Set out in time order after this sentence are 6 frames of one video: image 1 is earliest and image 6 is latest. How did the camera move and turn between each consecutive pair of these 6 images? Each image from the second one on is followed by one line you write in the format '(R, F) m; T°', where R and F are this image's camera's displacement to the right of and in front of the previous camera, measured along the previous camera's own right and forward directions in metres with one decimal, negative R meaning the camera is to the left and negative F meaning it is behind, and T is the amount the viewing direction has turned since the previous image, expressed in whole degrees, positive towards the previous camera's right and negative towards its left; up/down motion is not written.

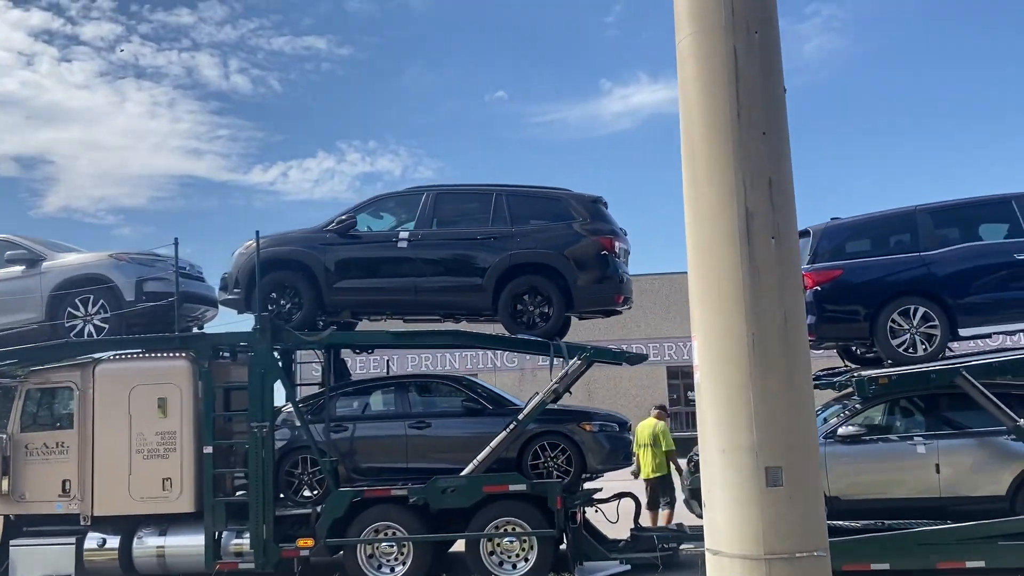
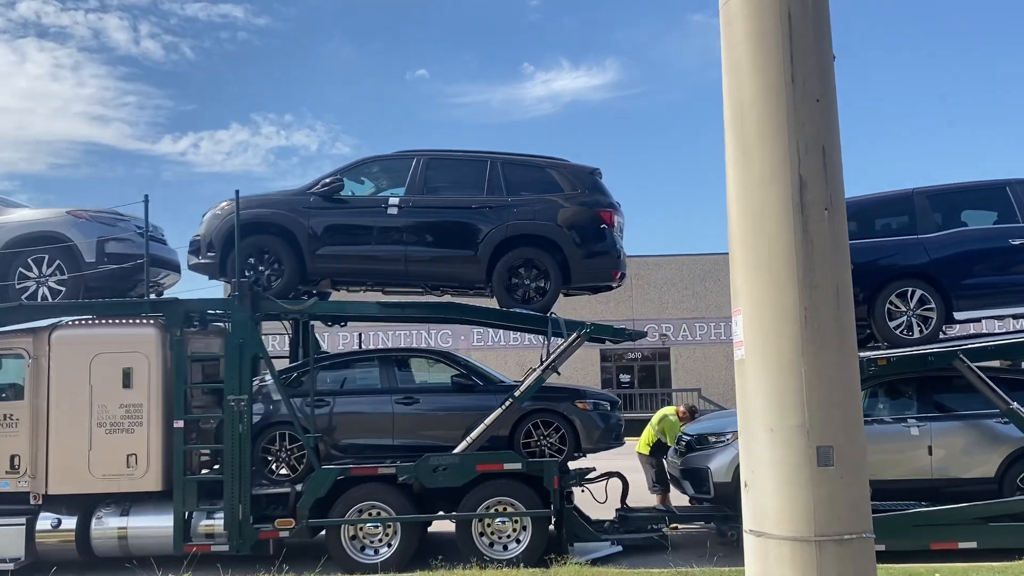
(-0.7, +0.4) m; +5°
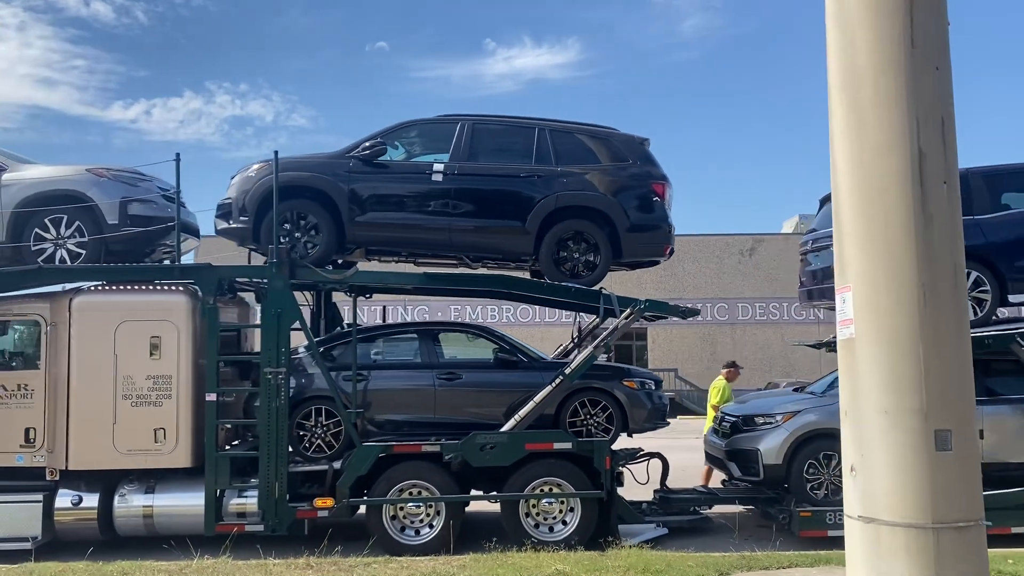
(-0.8, +0.3) m; +3°
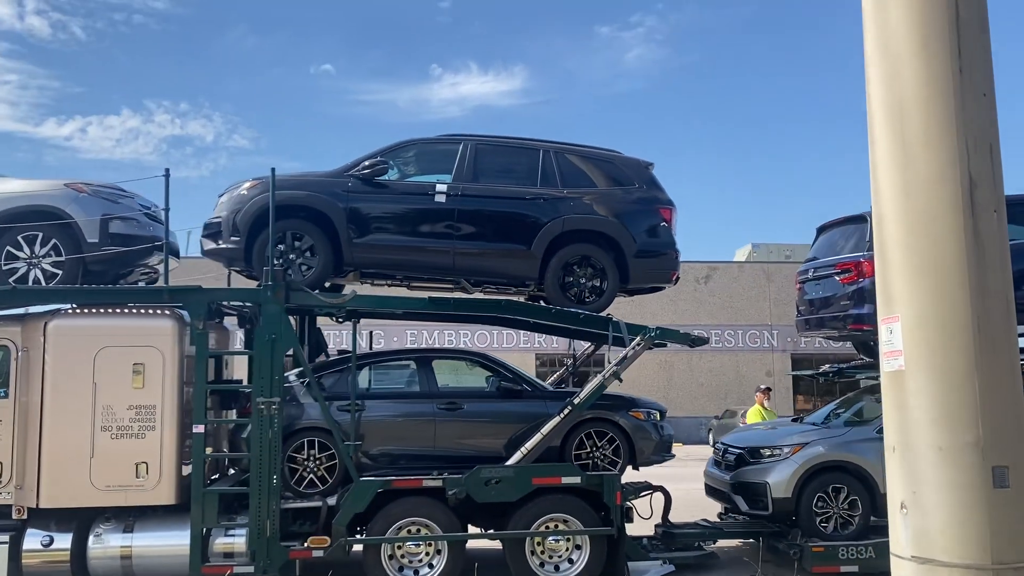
(-0.5, +0.3) m; +3°
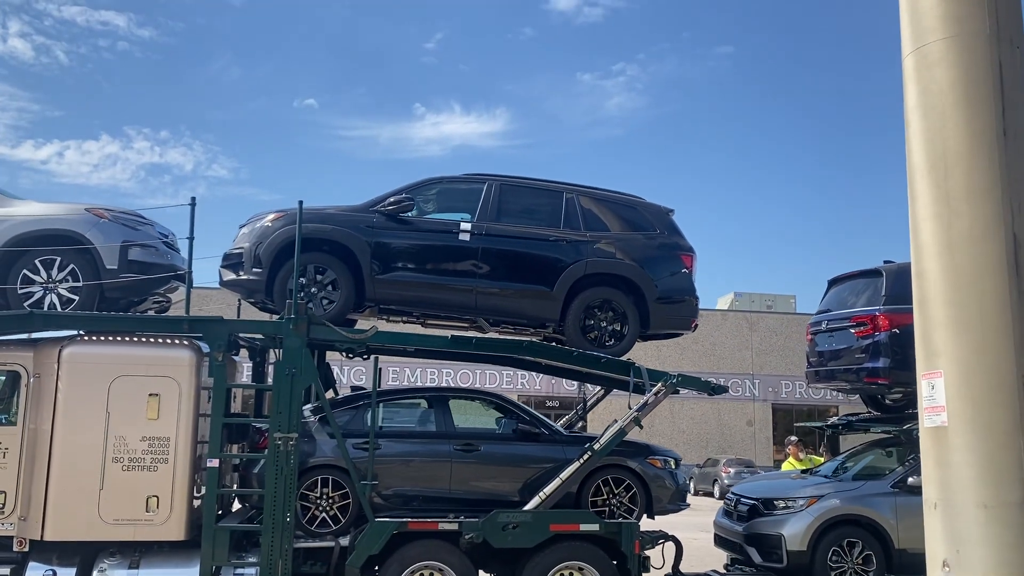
(-0.4, 0.0) m; +2°
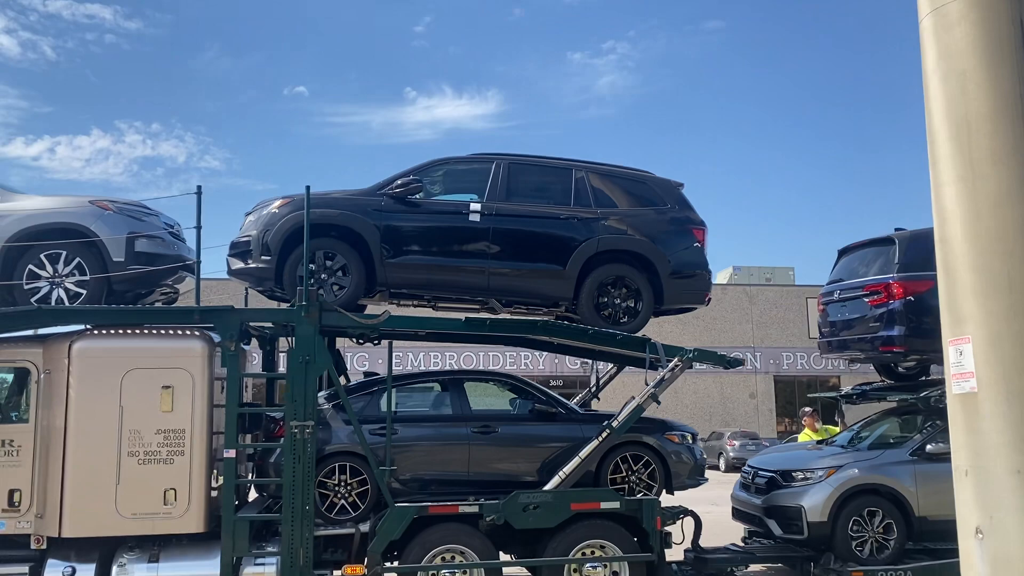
(-0.1, +0.1) m; 0°
